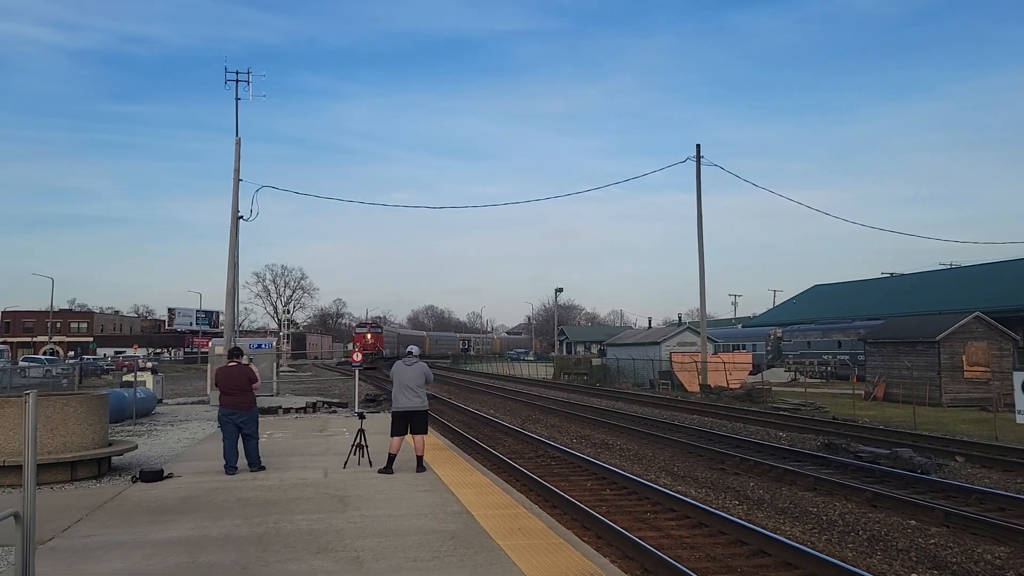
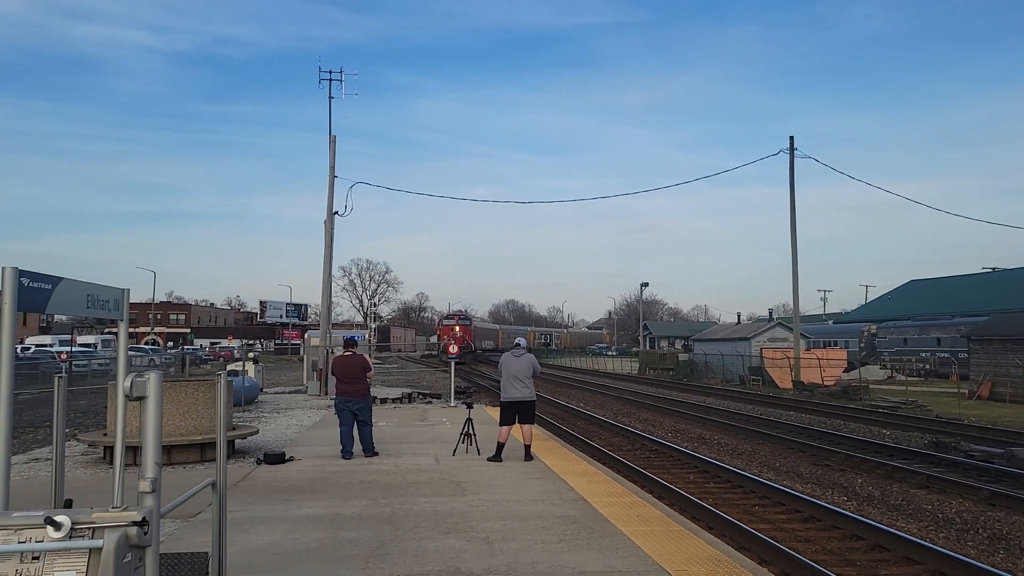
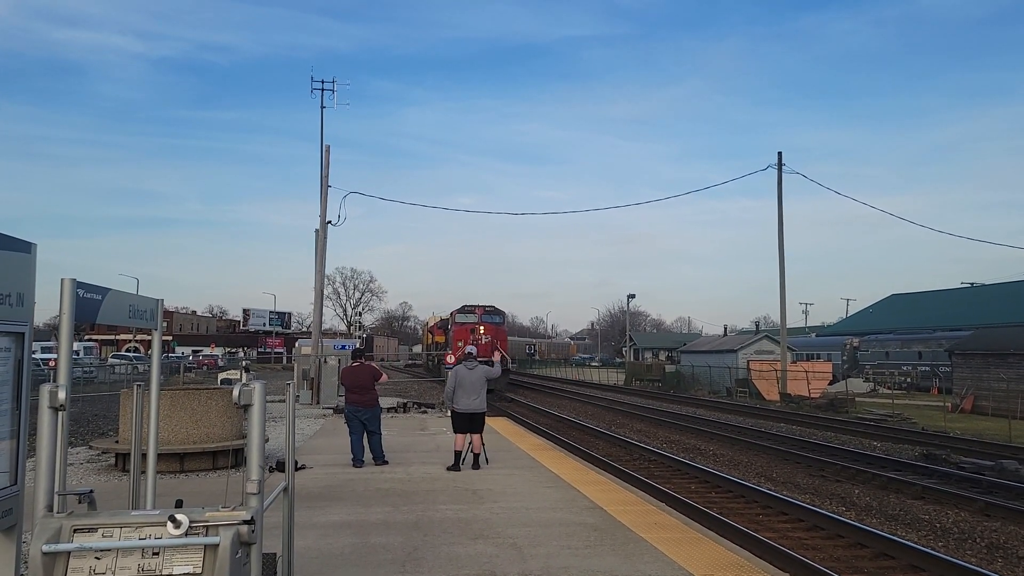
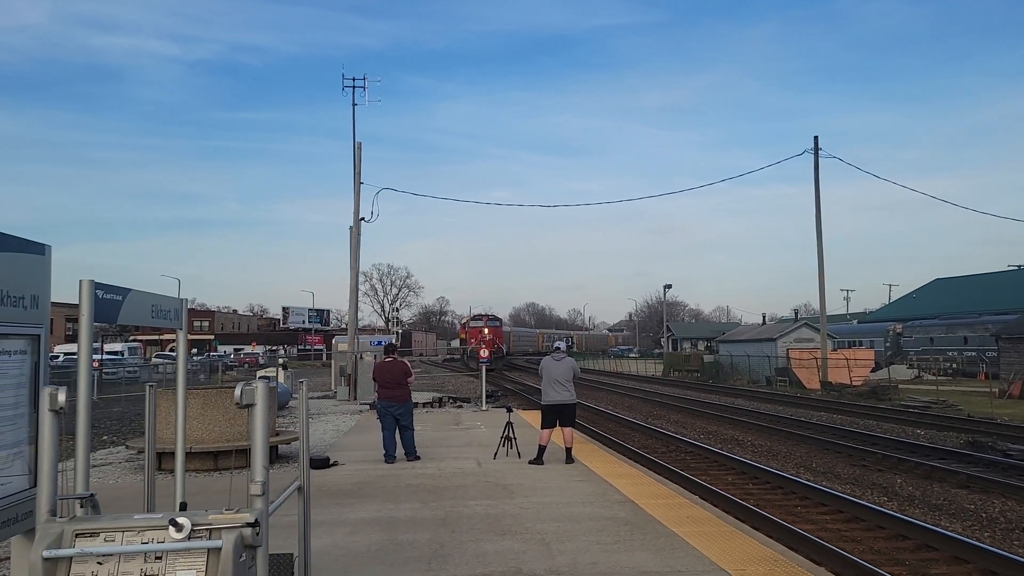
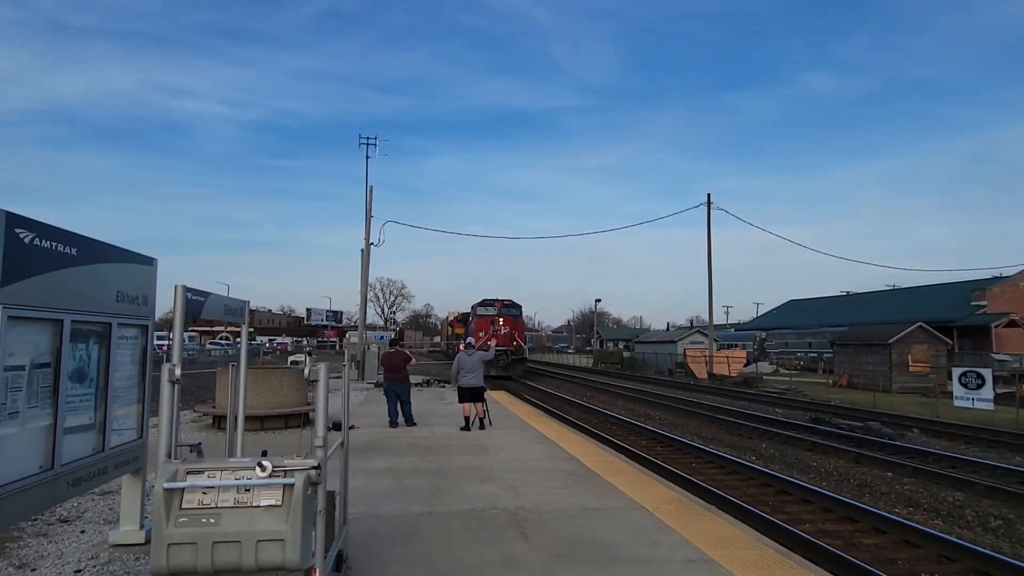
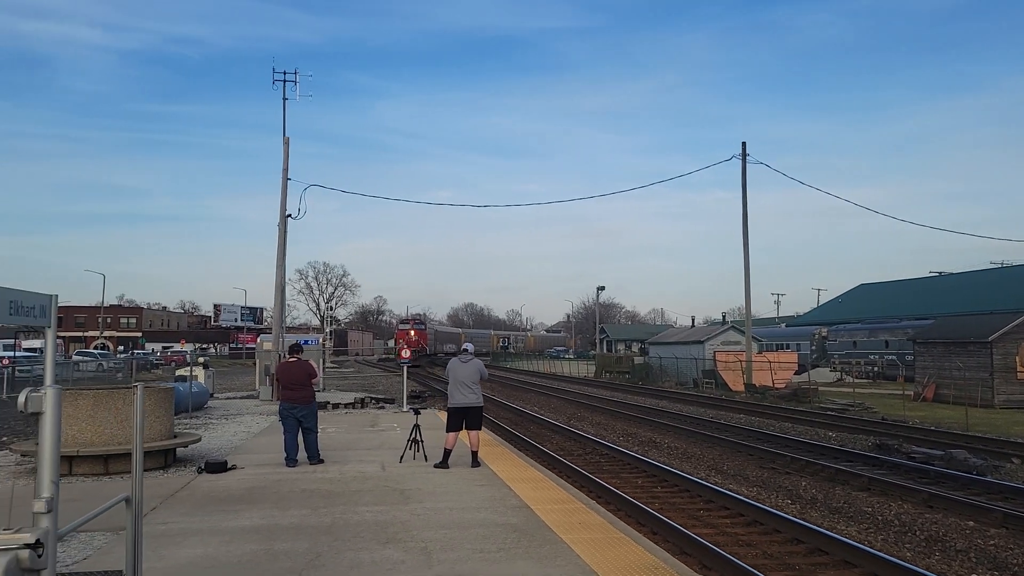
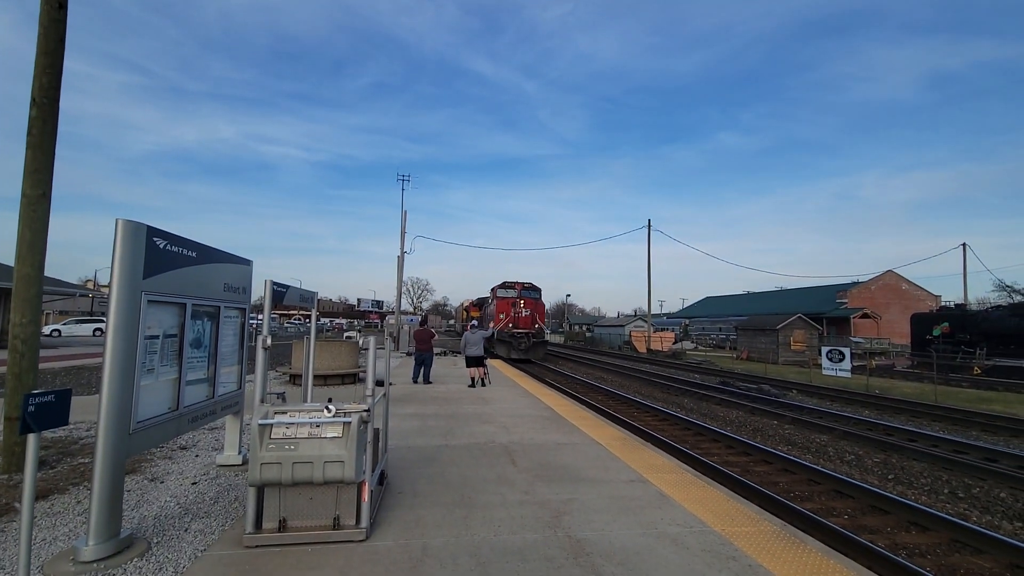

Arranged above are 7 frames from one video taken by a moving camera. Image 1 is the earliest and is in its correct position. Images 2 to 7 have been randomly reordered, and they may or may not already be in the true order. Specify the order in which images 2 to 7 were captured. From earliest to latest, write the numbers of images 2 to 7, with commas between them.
6, 2, 4, 3, 5, 7
